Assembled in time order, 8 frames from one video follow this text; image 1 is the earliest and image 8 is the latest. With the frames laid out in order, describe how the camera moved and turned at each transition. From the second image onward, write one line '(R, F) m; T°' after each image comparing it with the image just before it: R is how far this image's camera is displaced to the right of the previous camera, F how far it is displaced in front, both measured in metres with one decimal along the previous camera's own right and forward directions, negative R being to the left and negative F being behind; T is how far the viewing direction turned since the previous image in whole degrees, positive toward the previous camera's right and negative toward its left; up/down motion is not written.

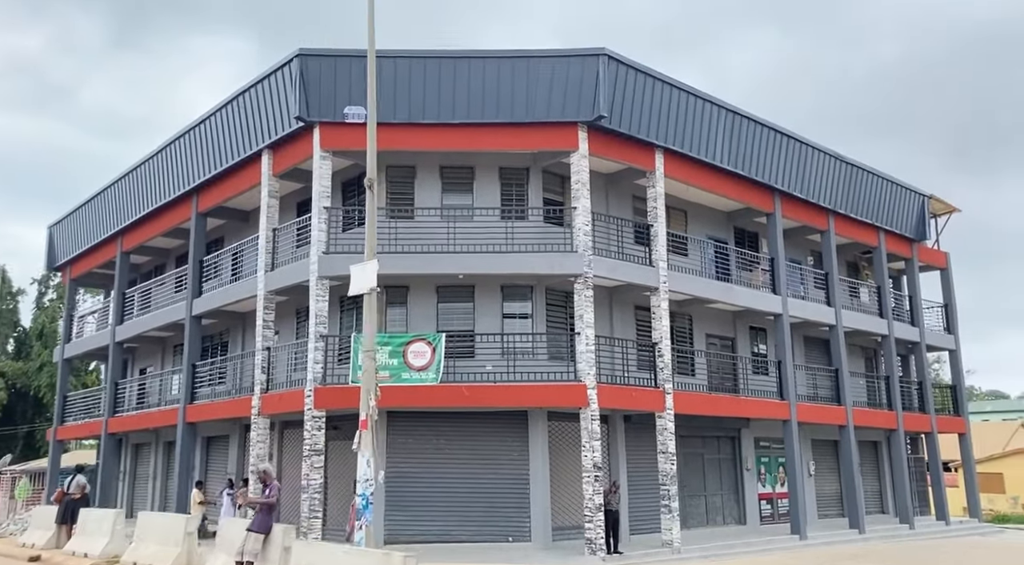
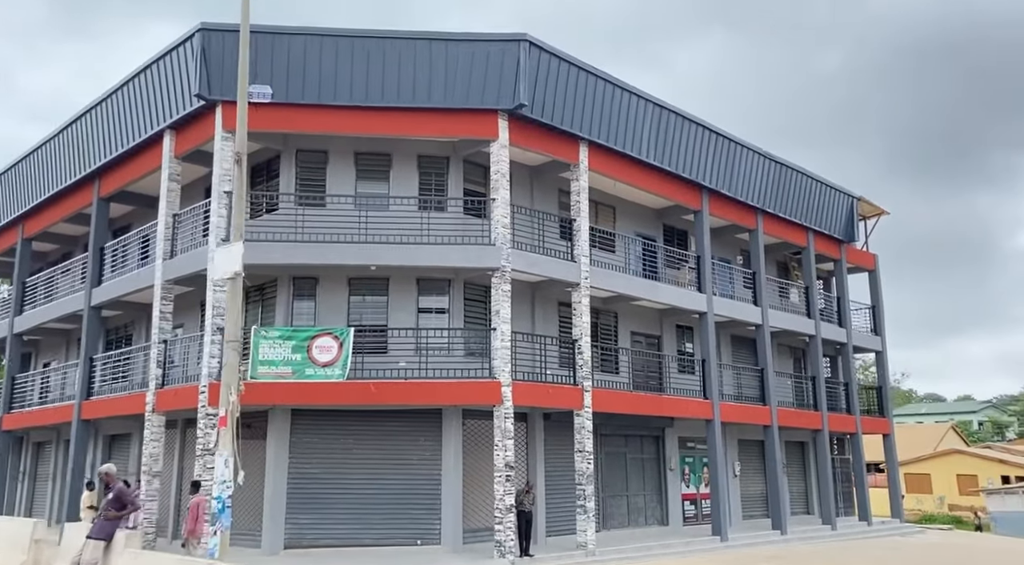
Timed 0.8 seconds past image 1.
(+0.8, +0.7) m; +3°
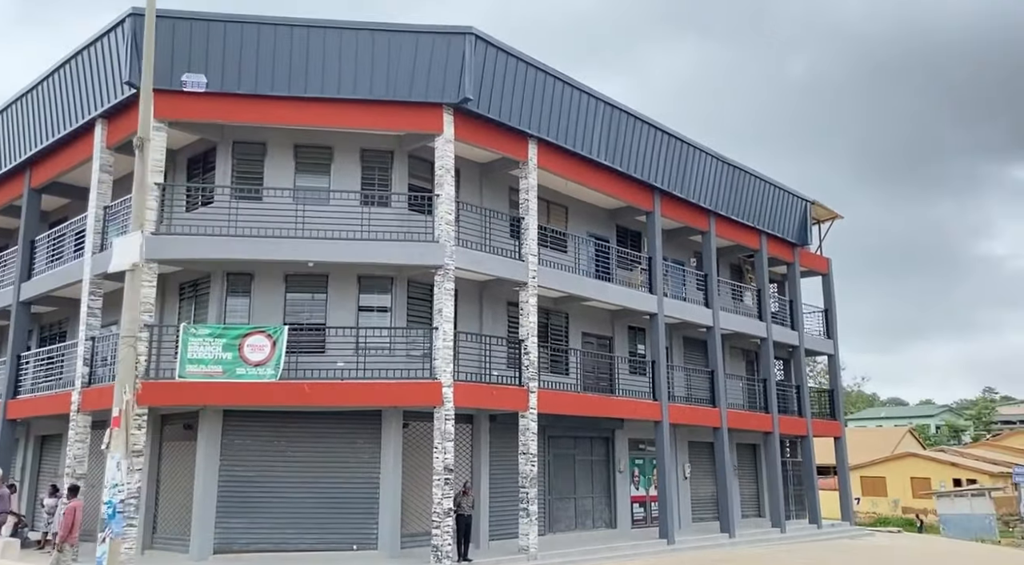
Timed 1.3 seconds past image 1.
(+0.6, +0.4) m; +2°
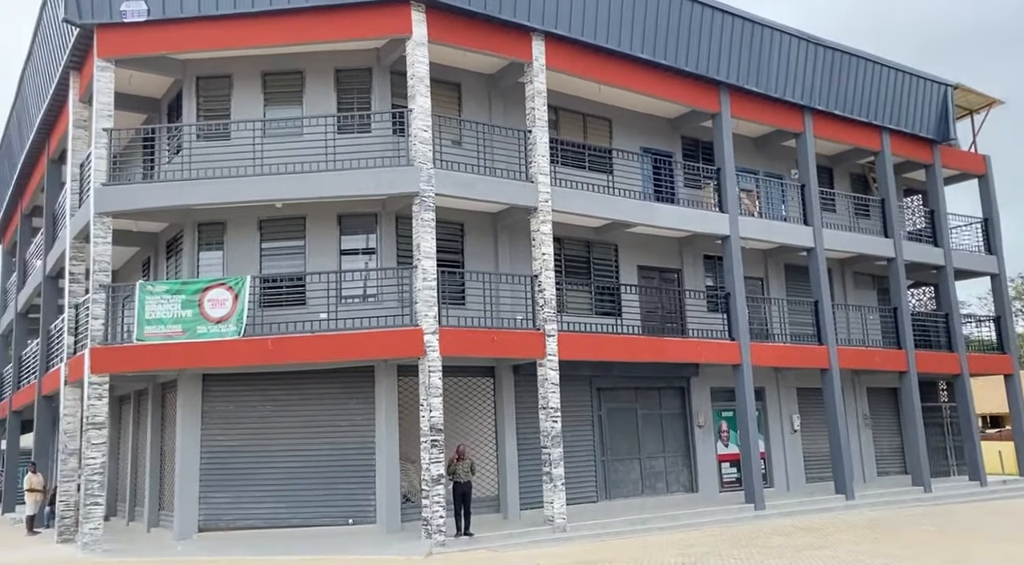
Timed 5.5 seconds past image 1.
(+3.4, +3.4) m; -13°
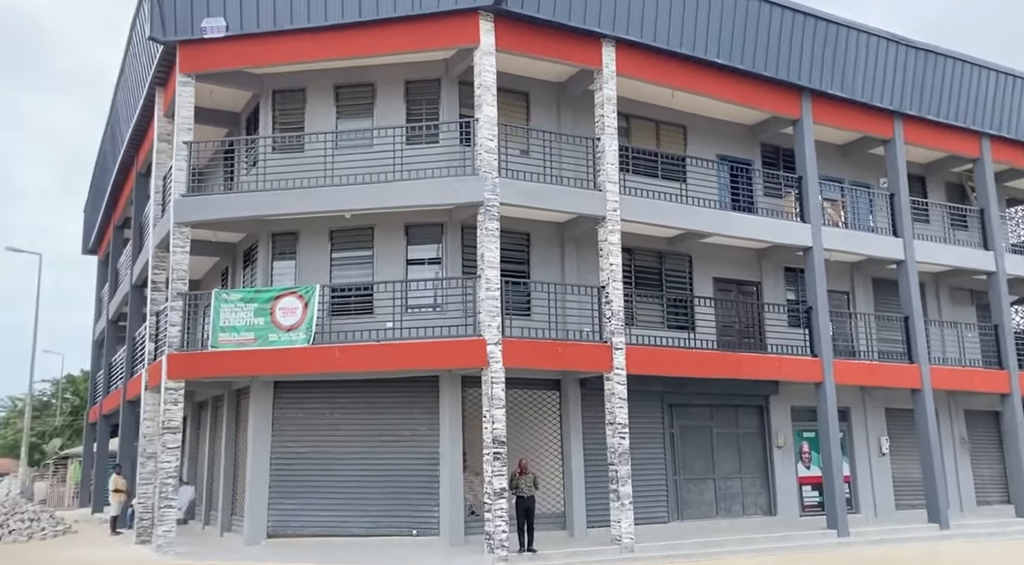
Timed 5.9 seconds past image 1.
(+0.4, +0.3) m; -6°
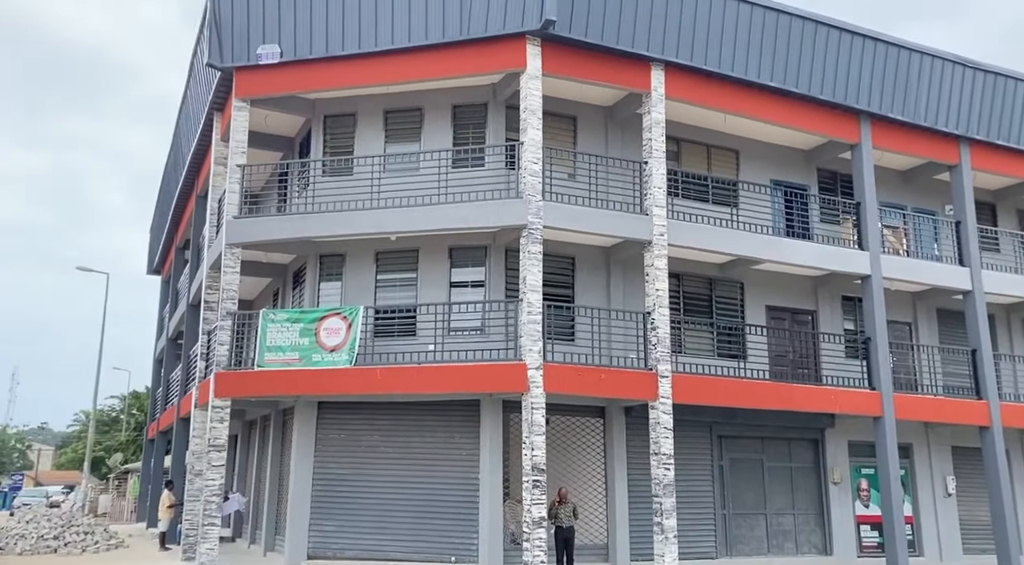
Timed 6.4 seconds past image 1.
(+0.4, +0.2) m; -4°
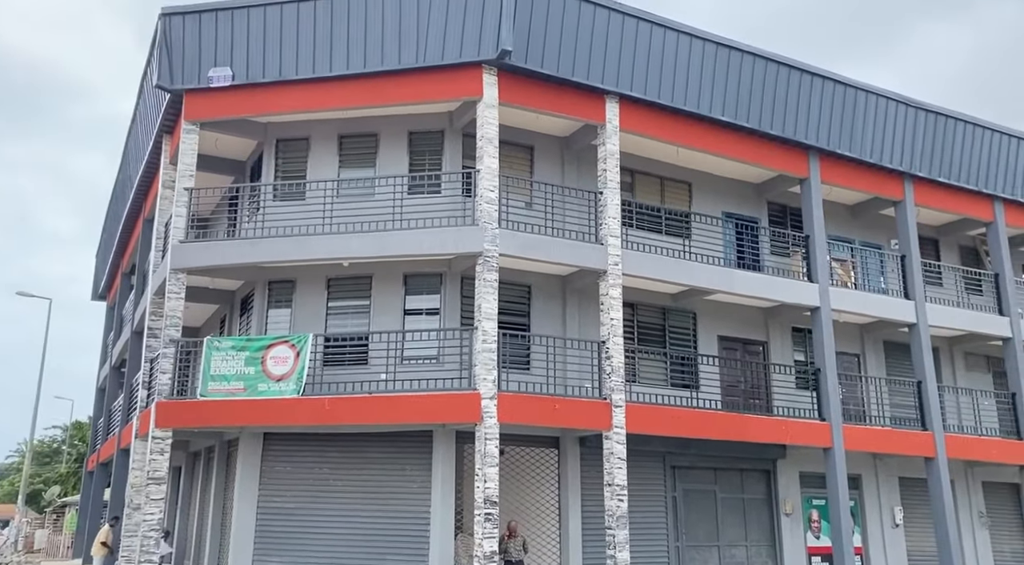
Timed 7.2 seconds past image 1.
(-0.1, +0.1) m; +3°
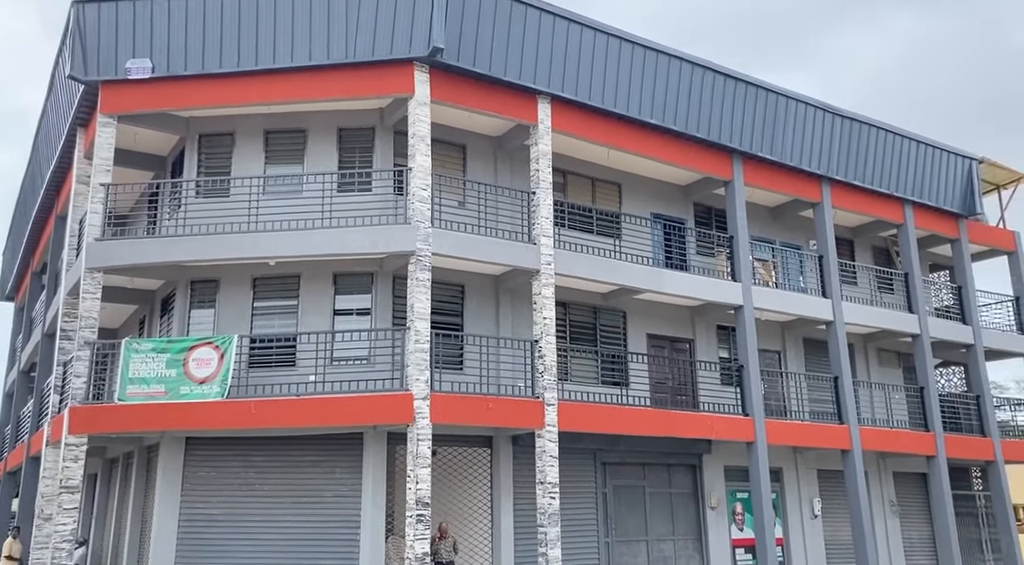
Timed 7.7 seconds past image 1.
(-0.2, +0.1) m; +5°
